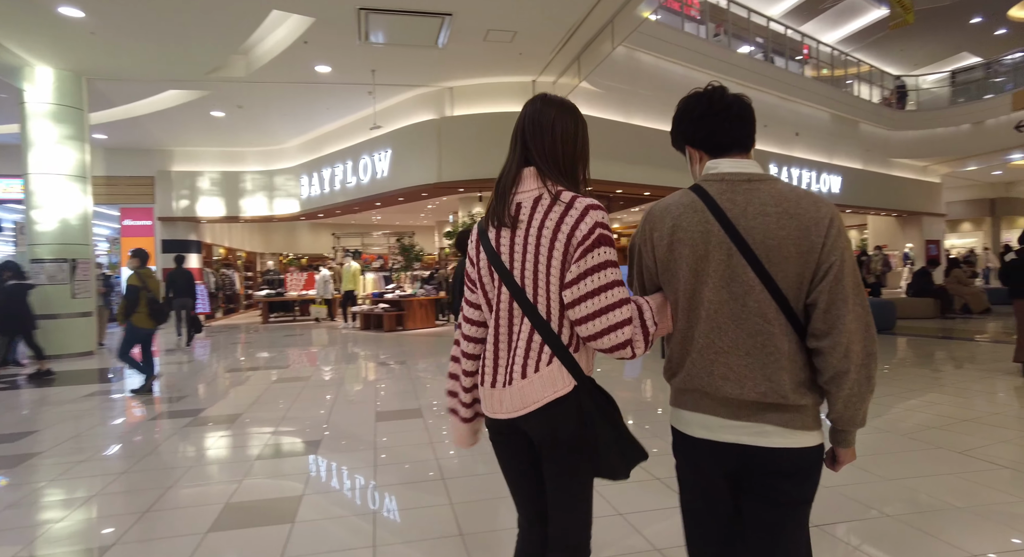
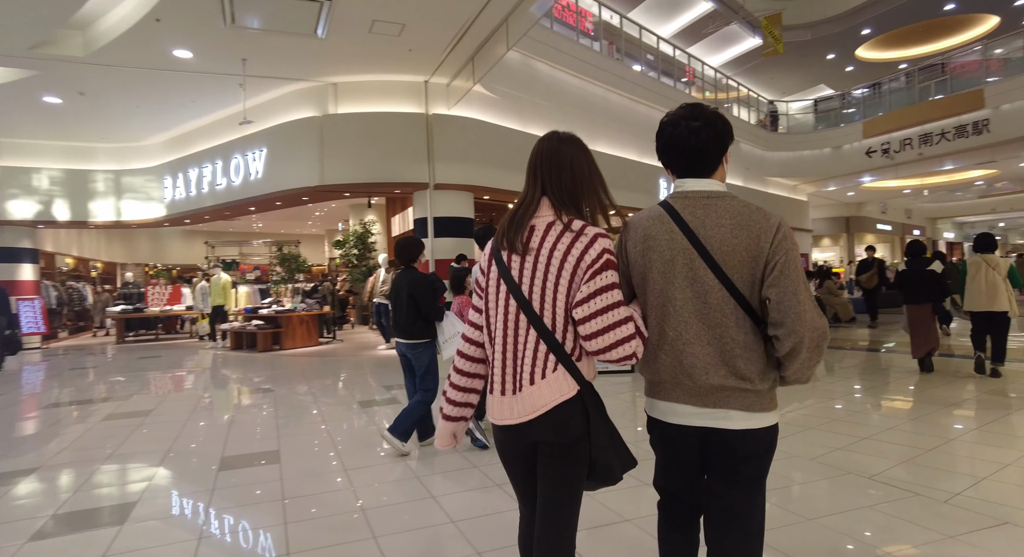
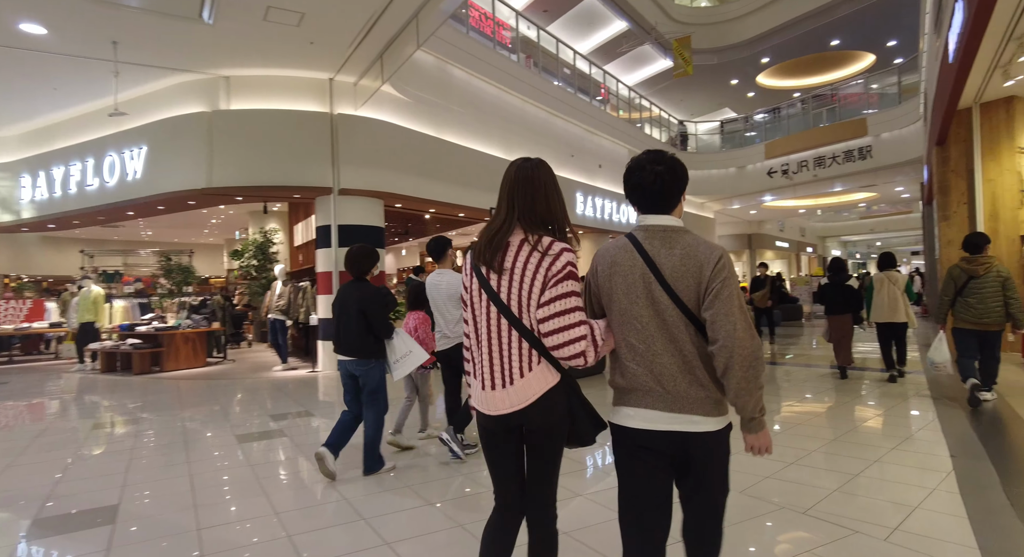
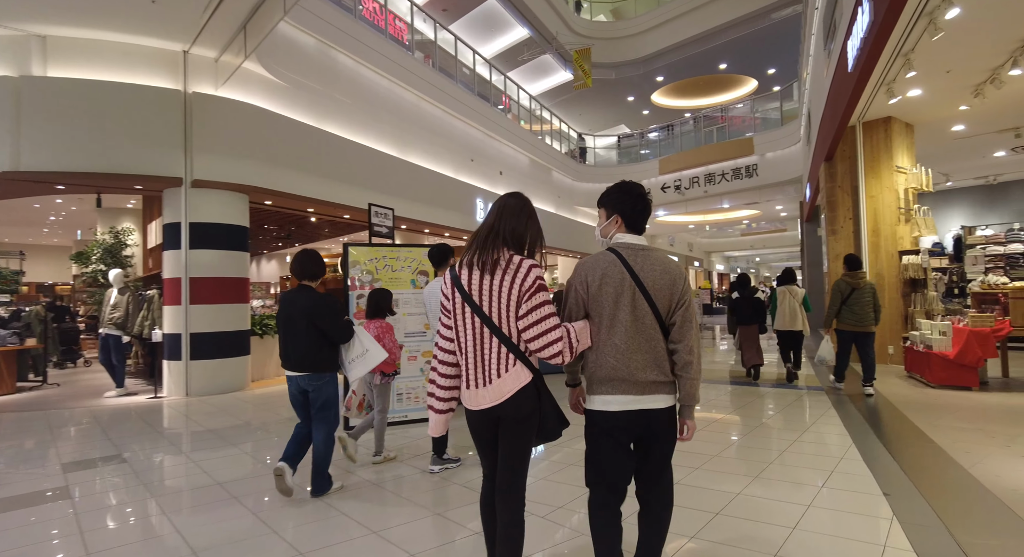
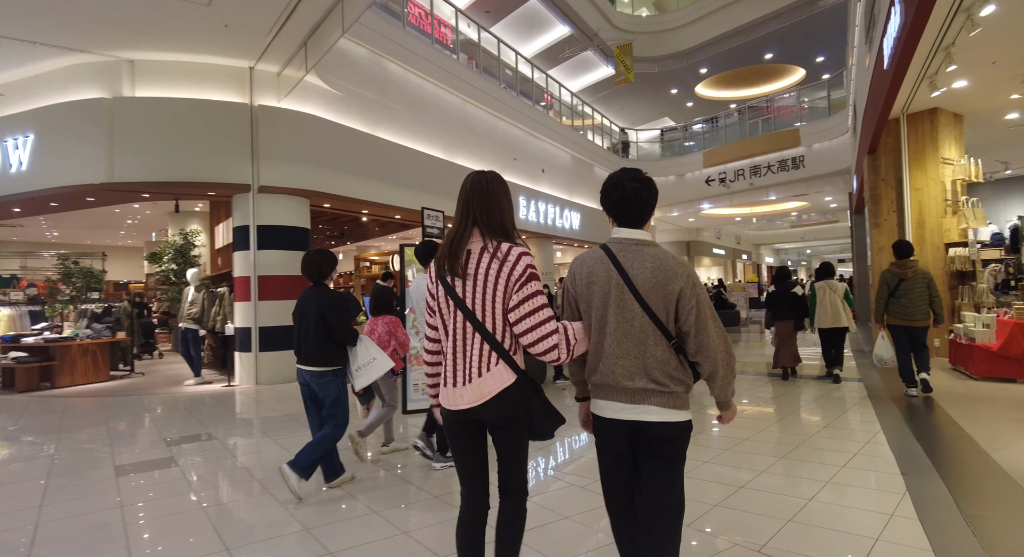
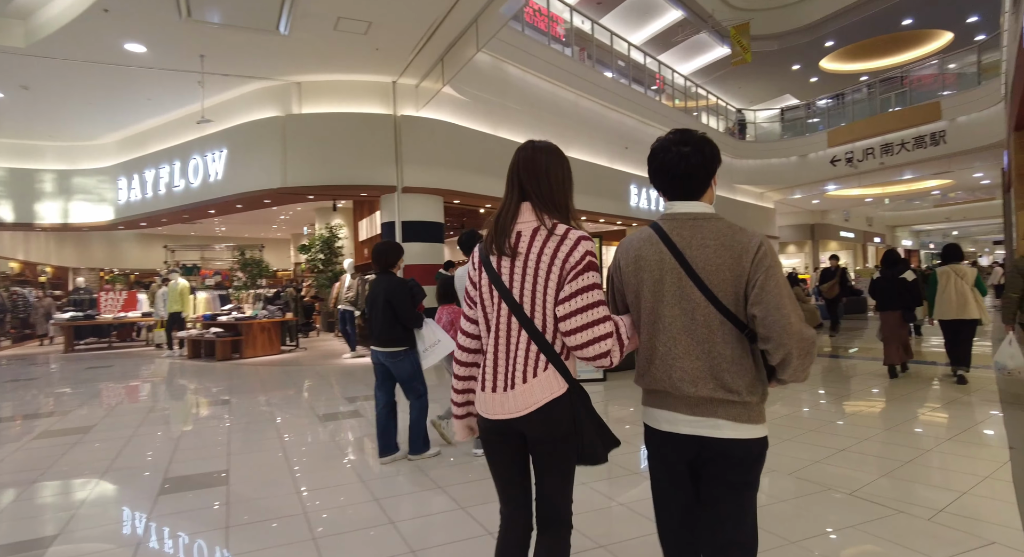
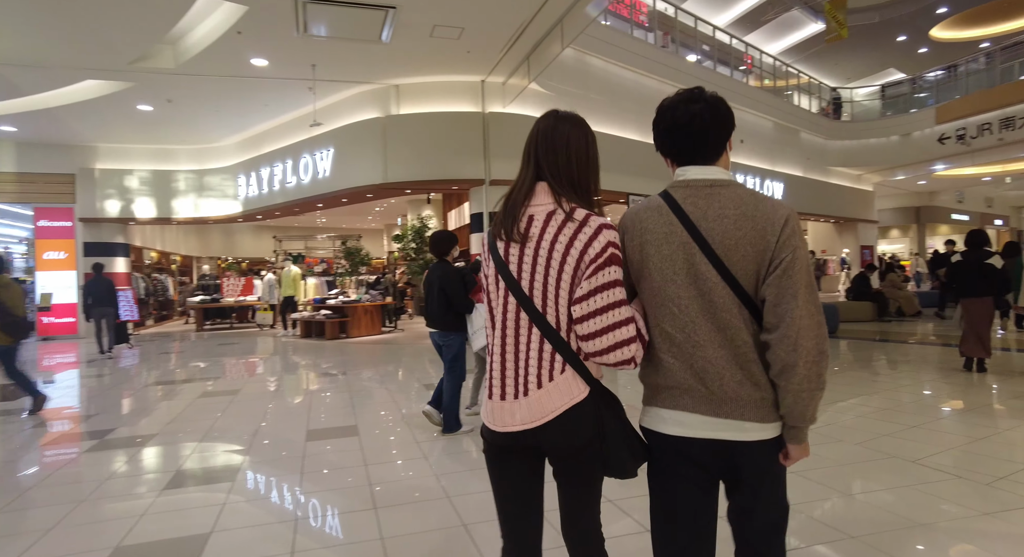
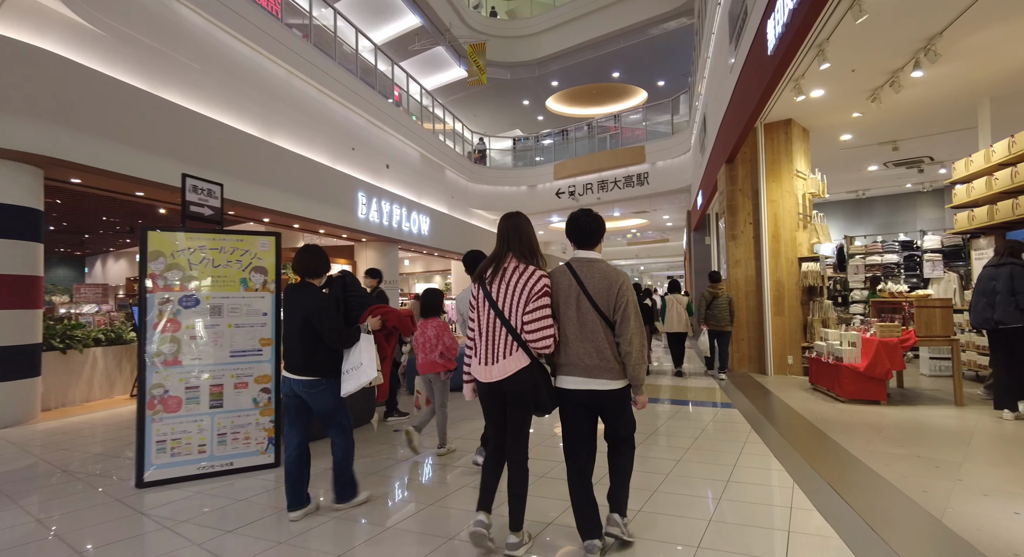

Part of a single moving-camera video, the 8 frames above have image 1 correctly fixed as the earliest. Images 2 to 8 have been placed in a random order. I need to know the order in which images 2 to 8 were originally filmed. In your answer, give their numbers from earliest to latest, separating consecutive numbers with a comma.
7, 2, 6, 3, 5, 4, 8
